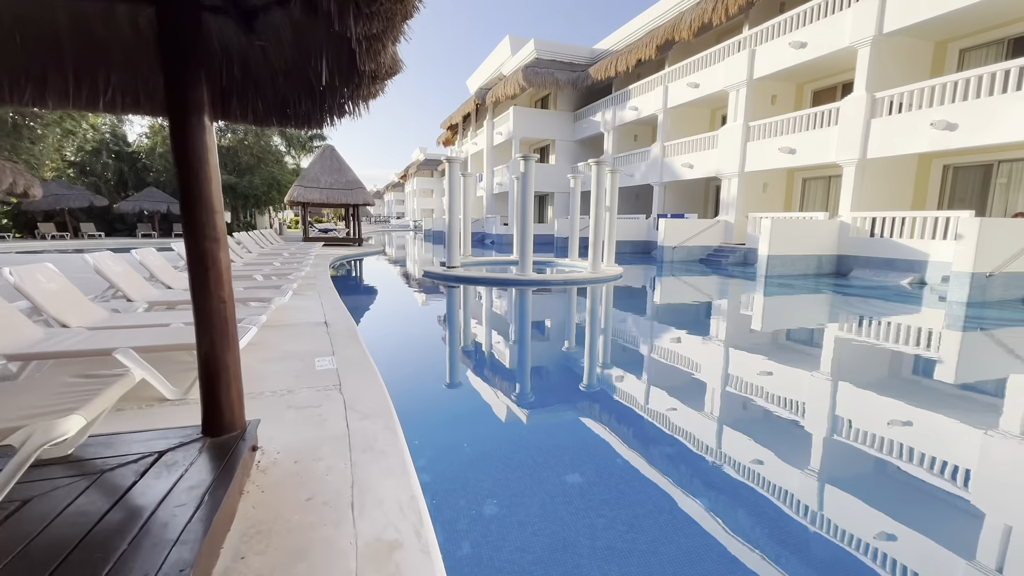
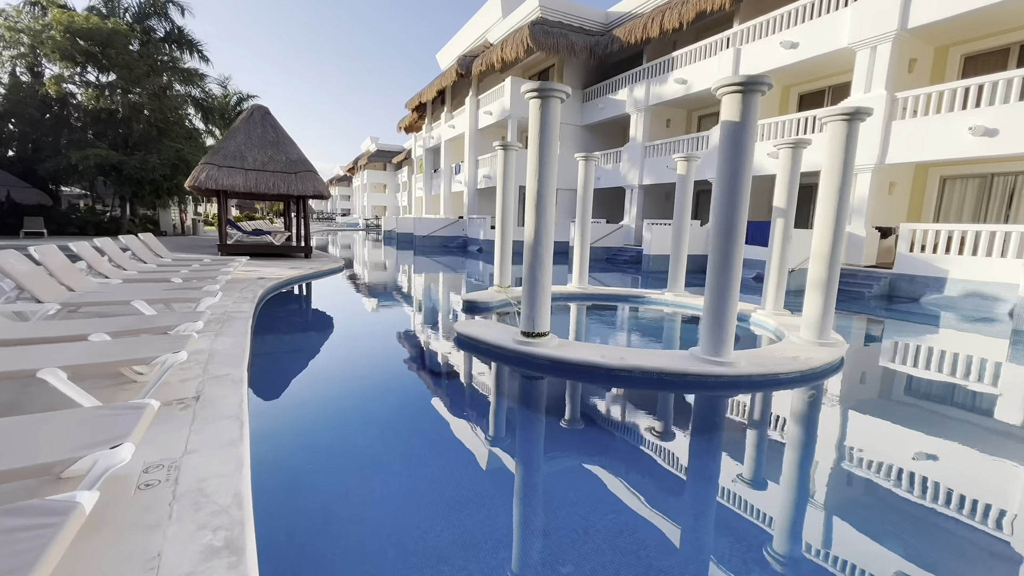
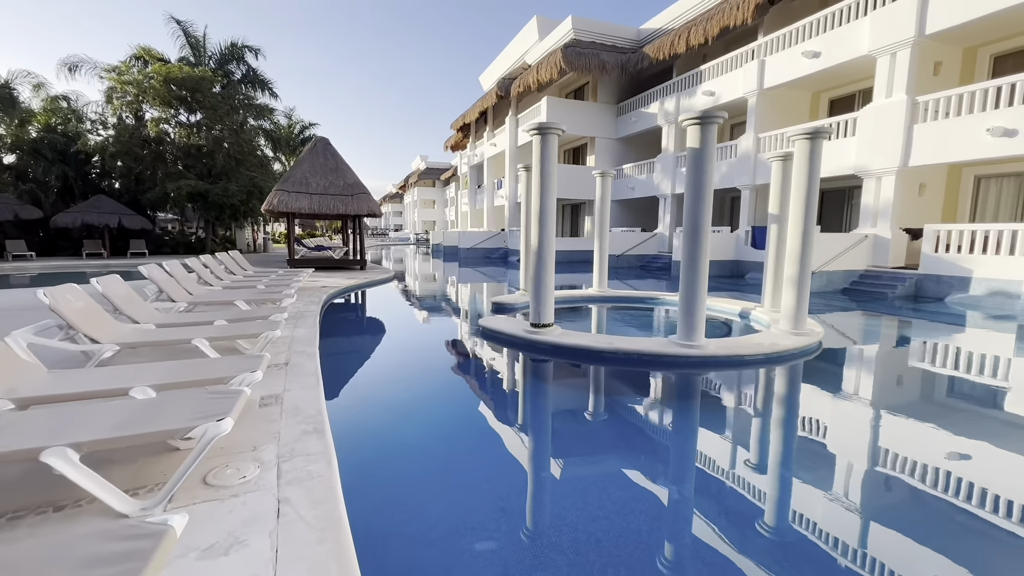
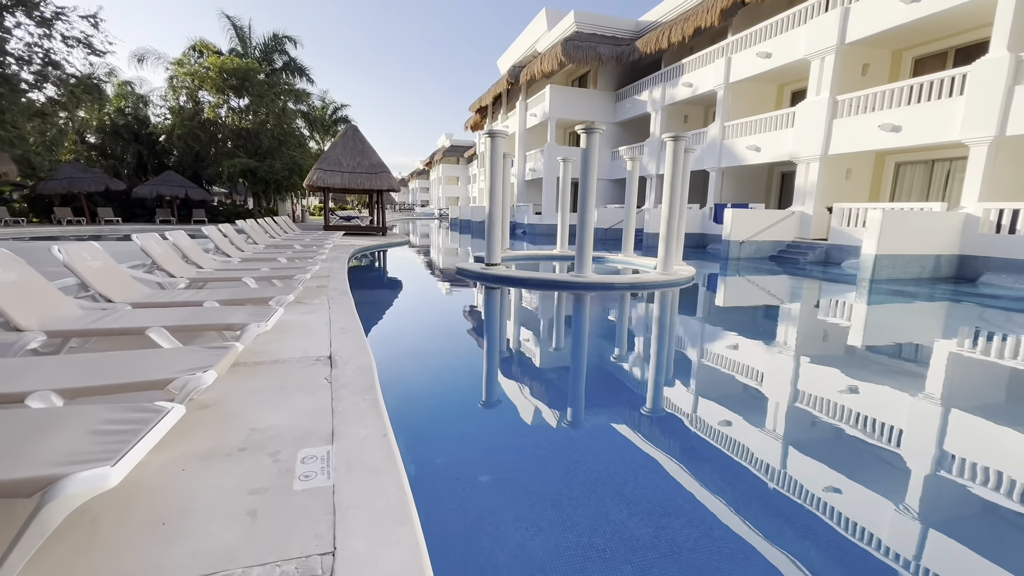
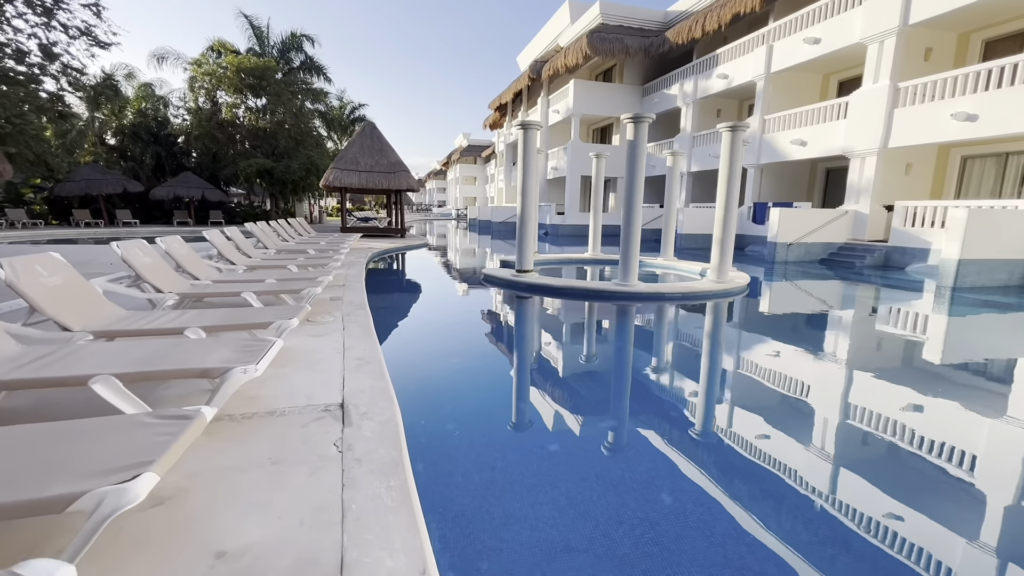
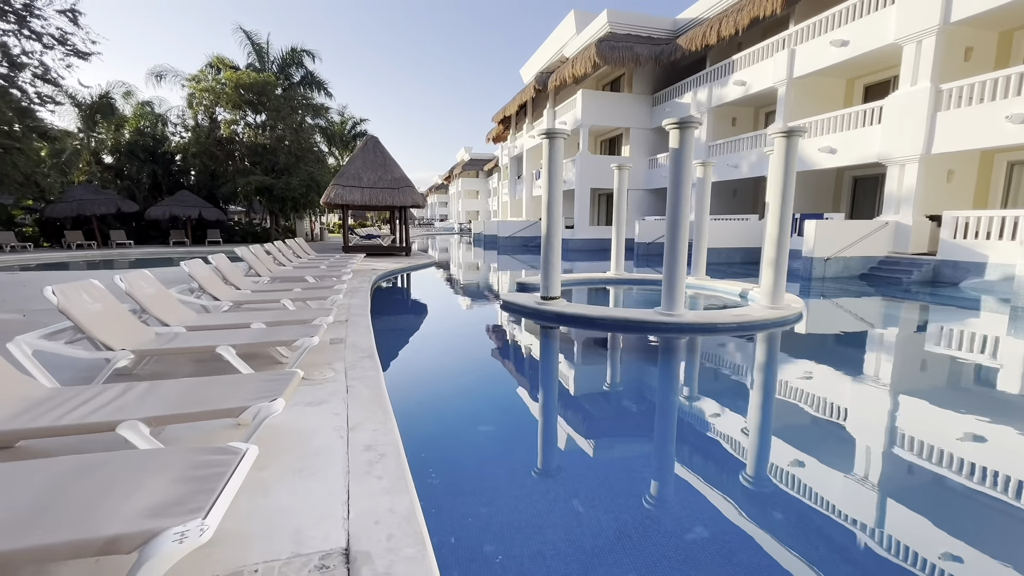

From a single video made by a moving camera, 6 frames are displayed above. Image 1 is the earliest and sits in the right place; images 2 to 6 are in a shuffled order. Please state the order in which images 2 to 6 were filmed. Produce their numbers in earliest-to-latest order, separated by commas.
4, 5, 6, 3, 2
